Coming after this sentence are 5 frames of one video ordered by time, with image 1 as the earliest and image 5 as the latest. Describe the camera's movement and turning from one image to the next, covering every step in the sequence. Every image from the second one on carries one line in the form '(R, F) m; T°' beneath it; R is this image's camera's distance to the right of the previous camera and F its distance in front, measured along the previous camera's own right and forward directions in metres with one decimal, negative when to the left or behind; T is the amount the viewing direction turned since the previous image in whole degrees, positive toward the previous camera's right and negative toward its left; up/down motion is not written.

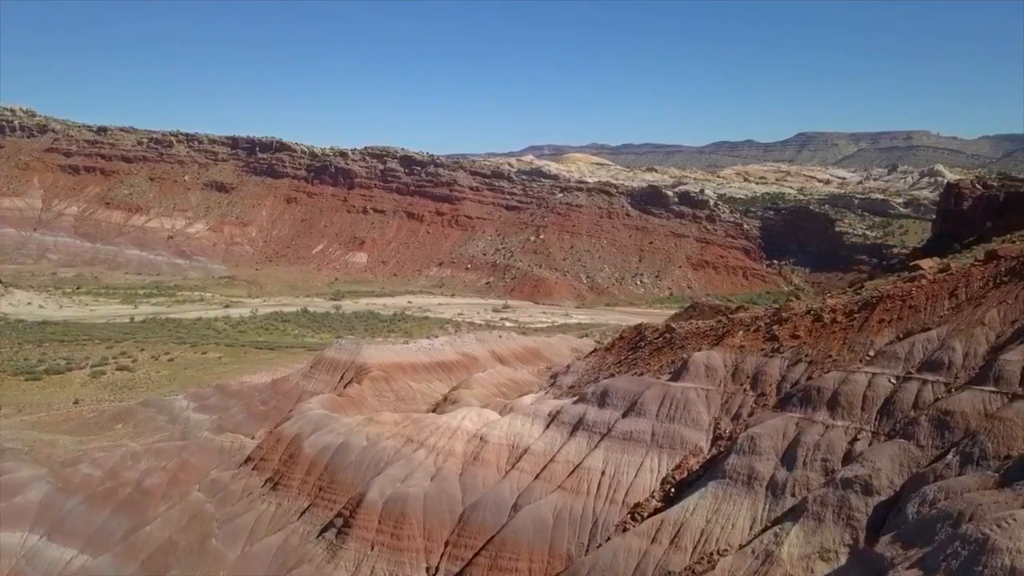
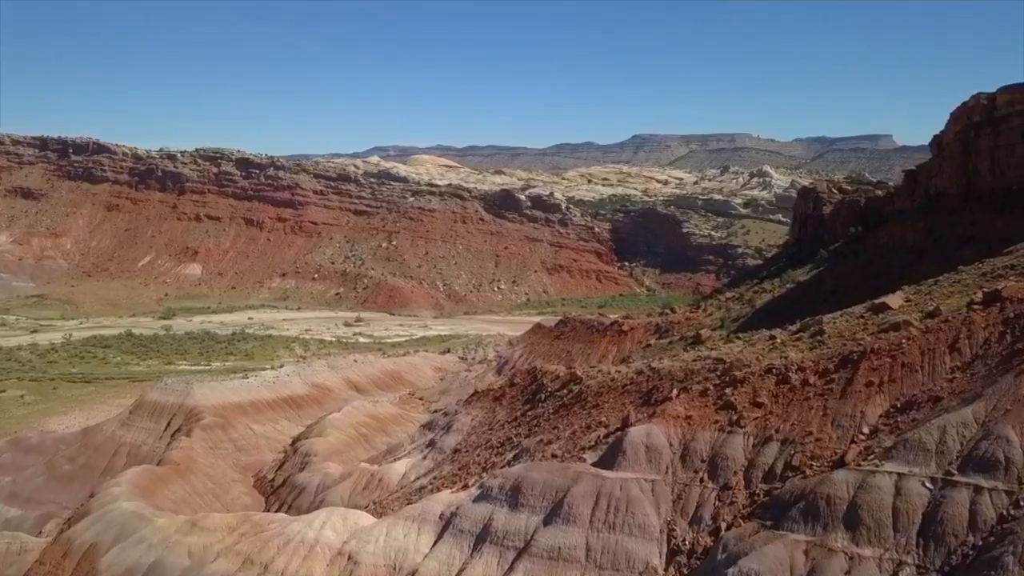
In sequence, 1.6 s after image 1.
(-0.2, +2.9) m; +10°
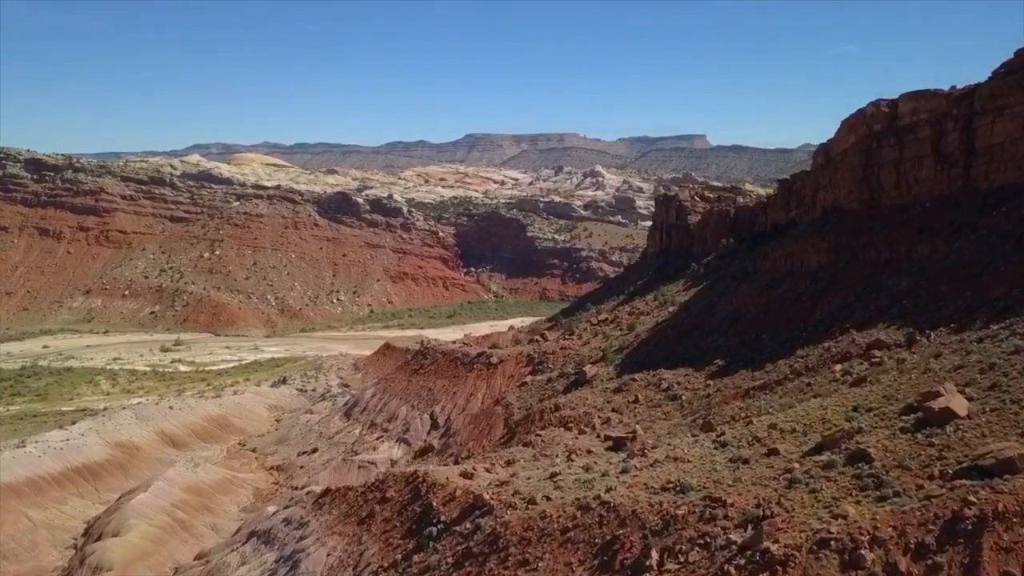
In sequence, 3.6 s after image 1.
(-0.3, +3.6) m; +11°
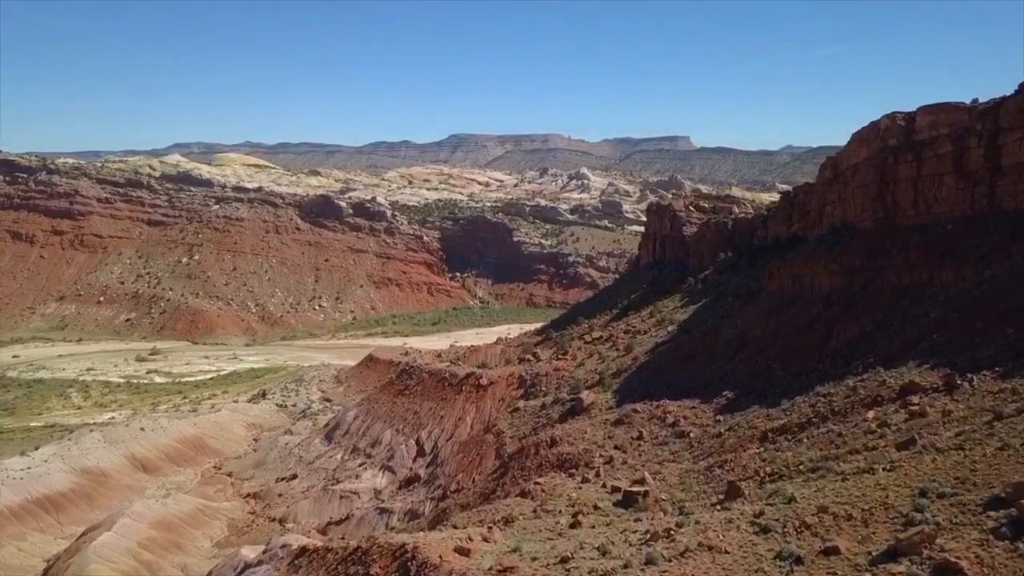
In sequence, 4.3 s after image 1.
(-0.2, +1.2) m; +1°
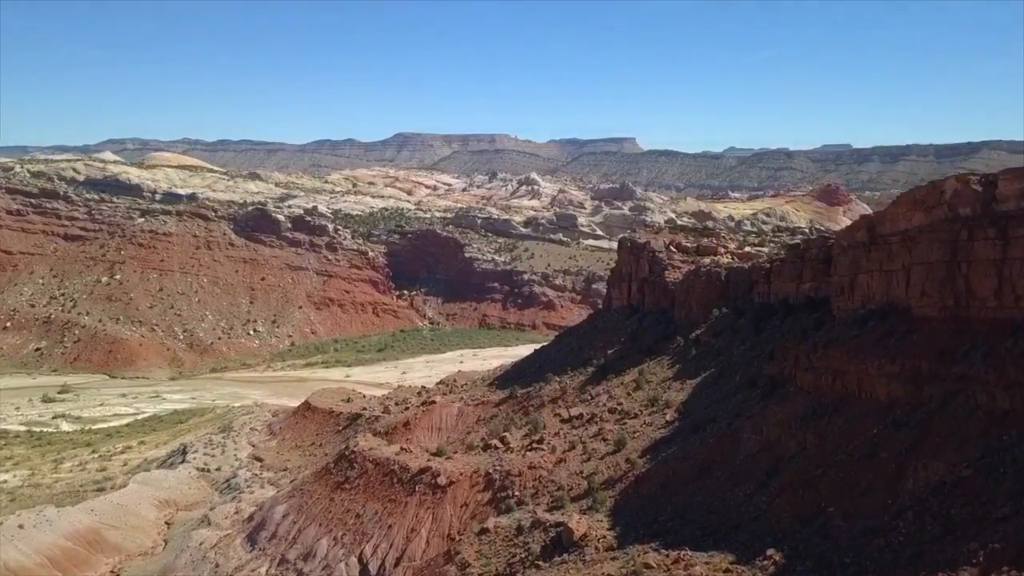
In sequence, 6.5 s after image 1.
(-0.4, +4.0) m; +4°
